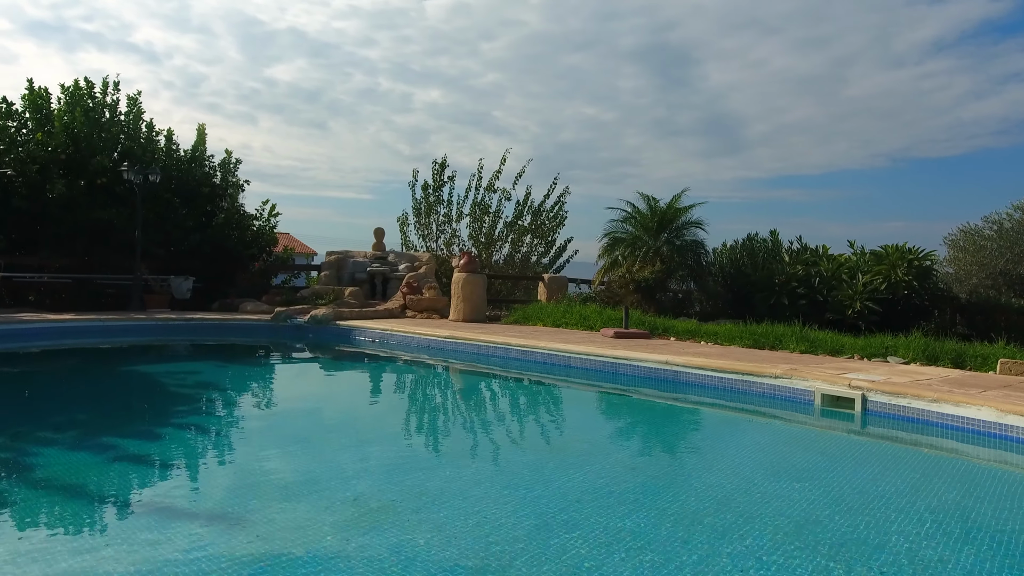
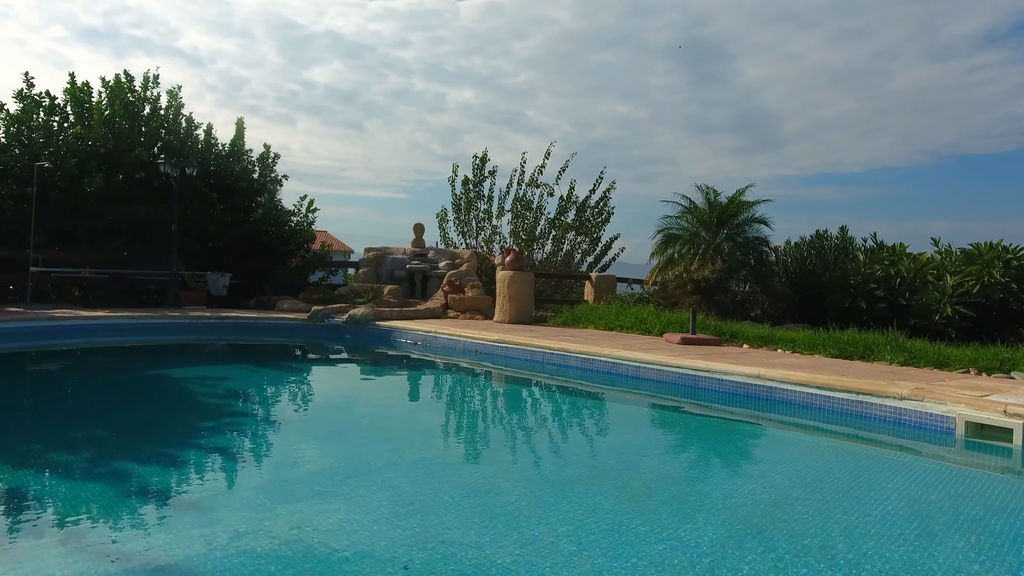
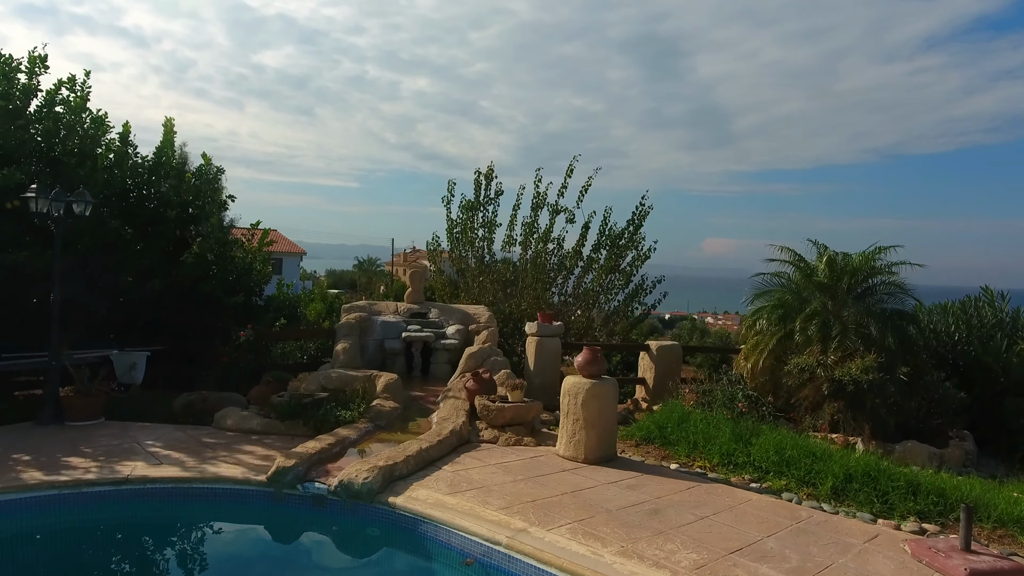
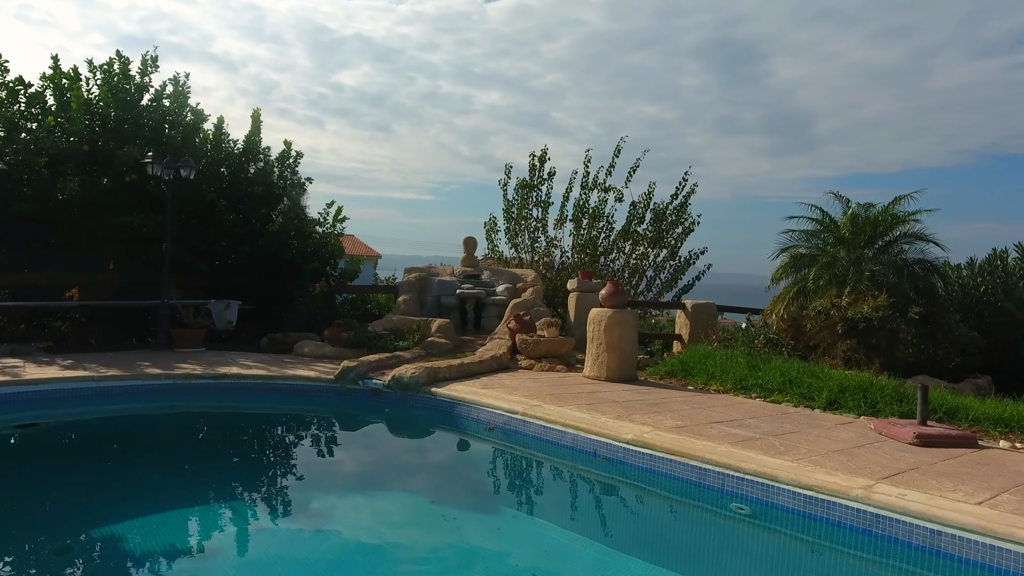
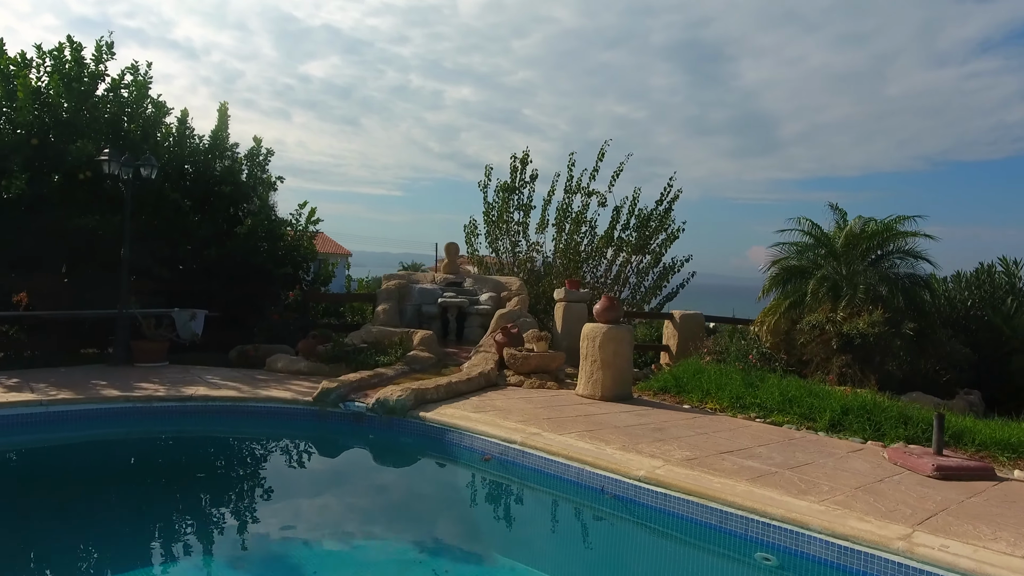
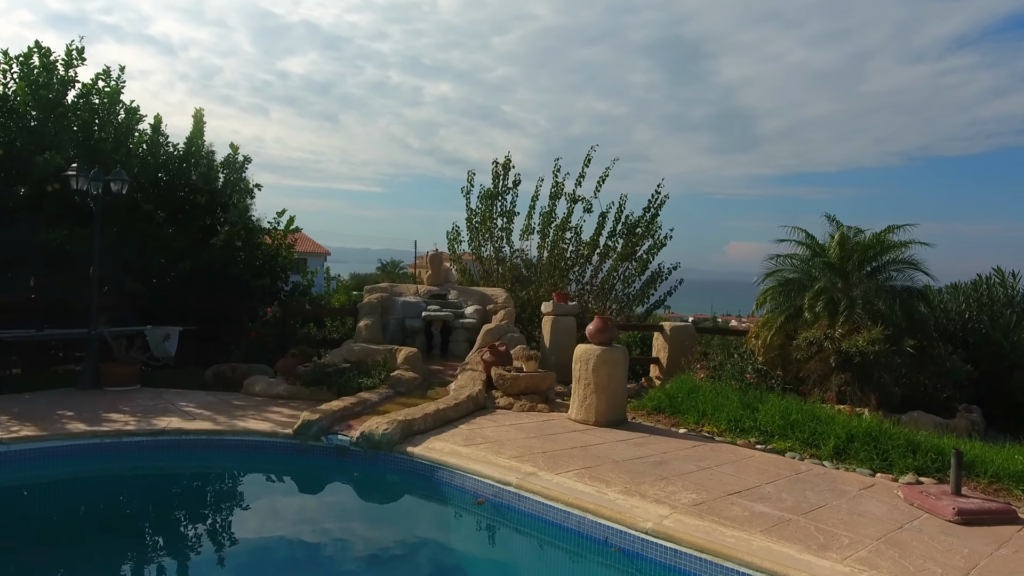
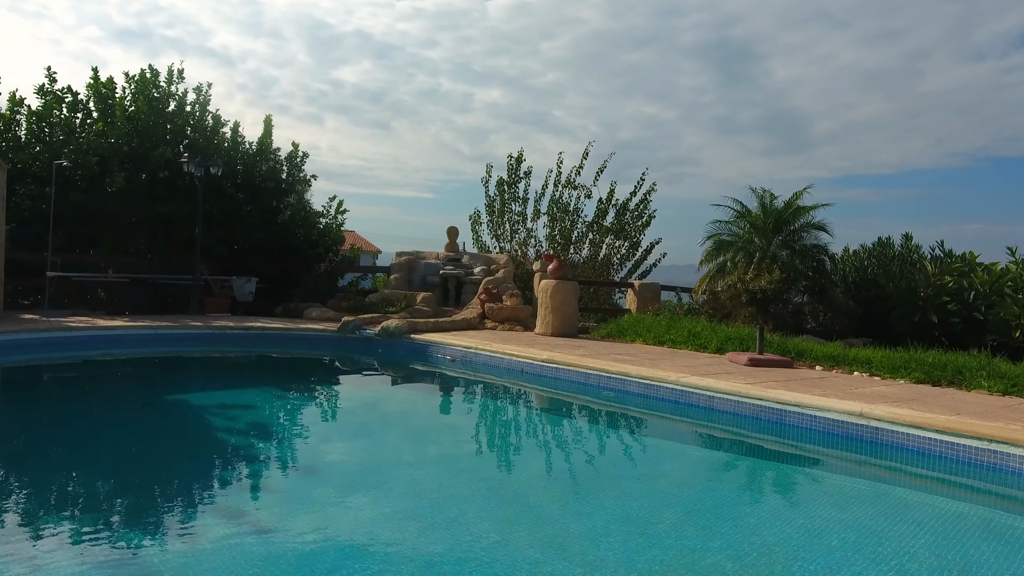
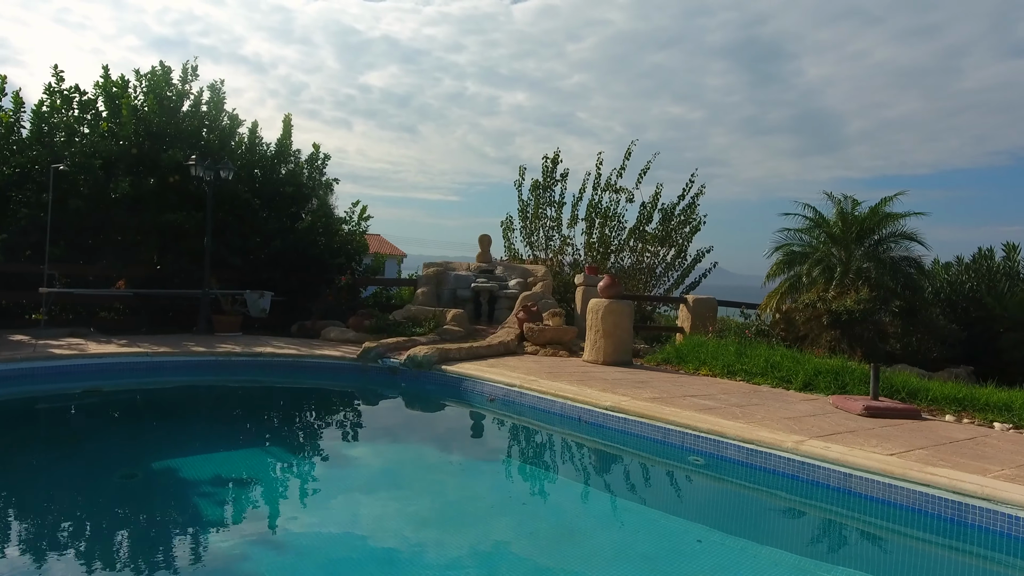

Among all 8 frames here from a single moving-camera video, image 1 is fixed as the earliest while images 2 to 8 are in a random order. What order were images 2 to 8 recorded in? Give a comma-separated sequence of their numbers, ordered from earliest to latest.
2, 7, 8, 4, 5, 6, 3
